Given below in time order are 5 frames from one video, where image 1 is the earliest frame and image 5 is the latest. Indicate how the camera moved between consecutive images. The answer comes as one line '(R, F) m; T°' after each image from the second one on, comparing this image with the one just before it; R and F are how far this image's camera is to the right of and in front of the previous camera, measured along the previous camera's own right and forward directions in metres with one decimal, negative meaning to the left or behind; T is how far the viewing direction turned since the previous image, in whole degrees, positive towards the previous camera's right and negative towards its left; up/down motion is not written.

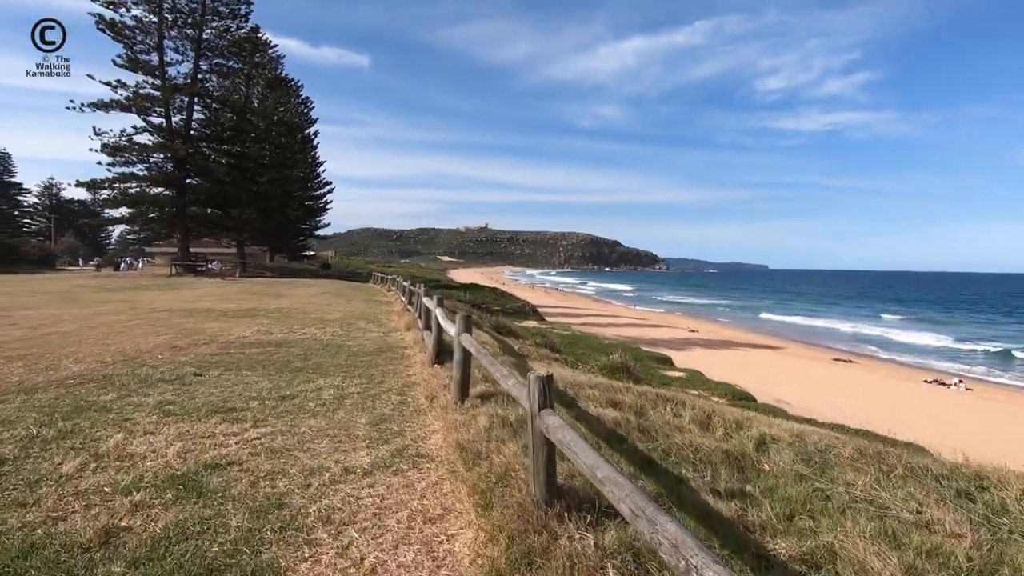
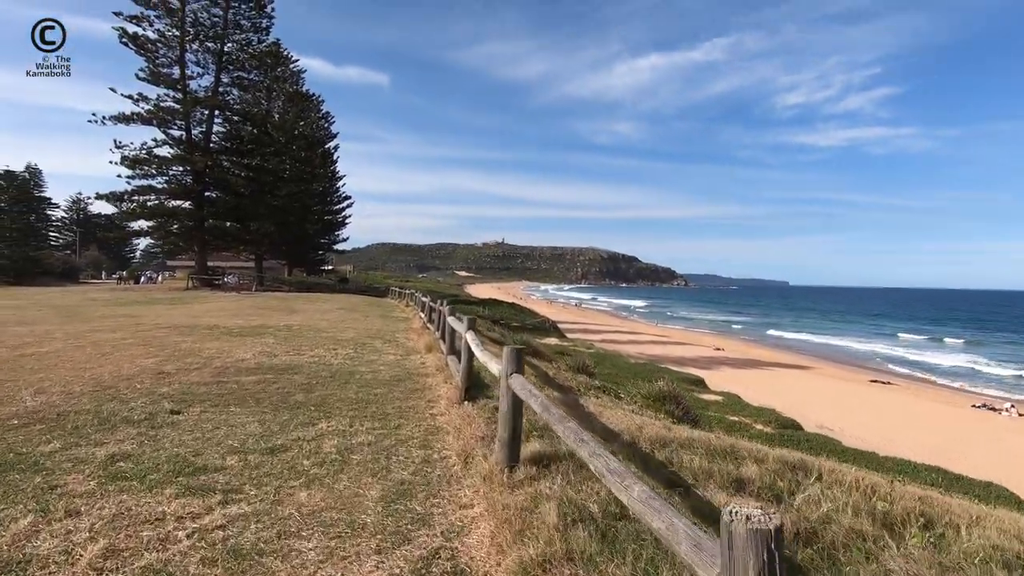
(-0.2, +1.0) m; -2°
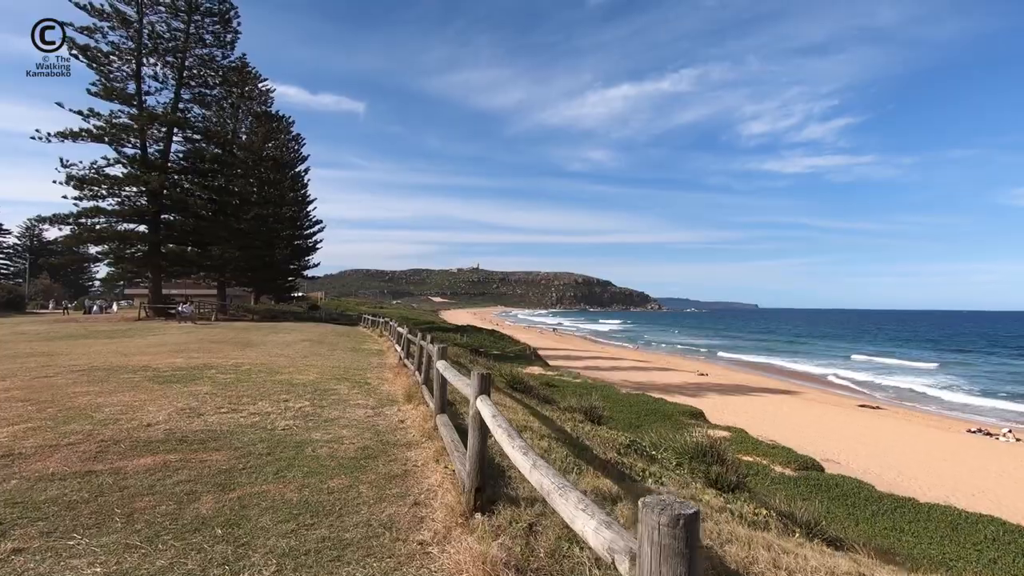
(-0.3, +1.6) m; +3°
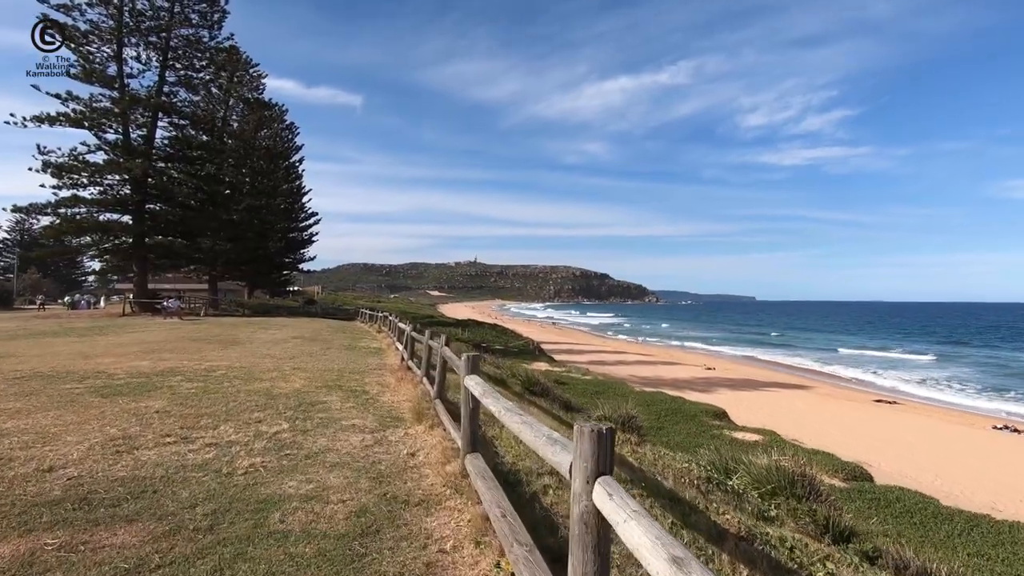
(-0.4, +1.4) m; 0°
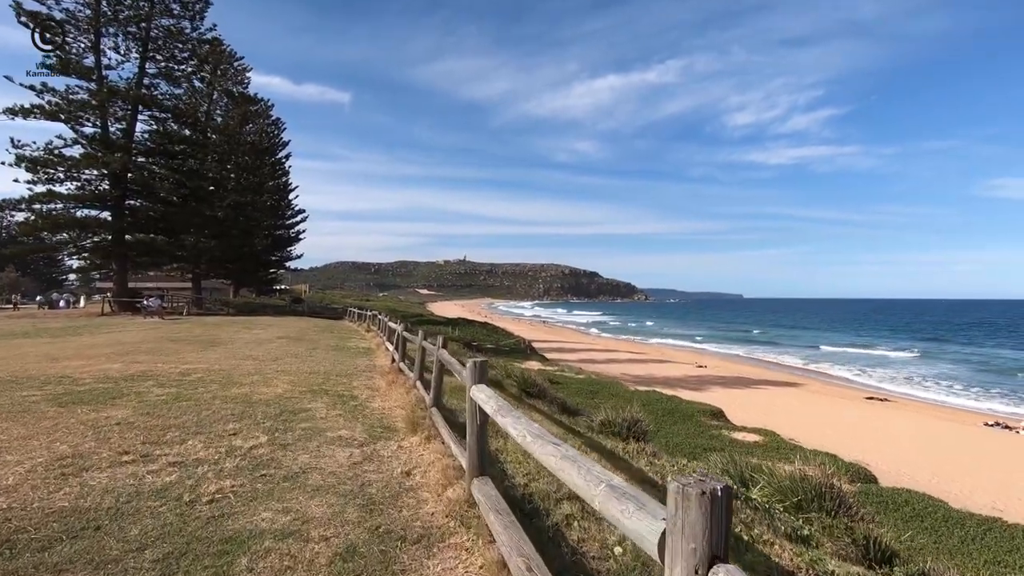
(-0.1, +0.5) m; +1°
